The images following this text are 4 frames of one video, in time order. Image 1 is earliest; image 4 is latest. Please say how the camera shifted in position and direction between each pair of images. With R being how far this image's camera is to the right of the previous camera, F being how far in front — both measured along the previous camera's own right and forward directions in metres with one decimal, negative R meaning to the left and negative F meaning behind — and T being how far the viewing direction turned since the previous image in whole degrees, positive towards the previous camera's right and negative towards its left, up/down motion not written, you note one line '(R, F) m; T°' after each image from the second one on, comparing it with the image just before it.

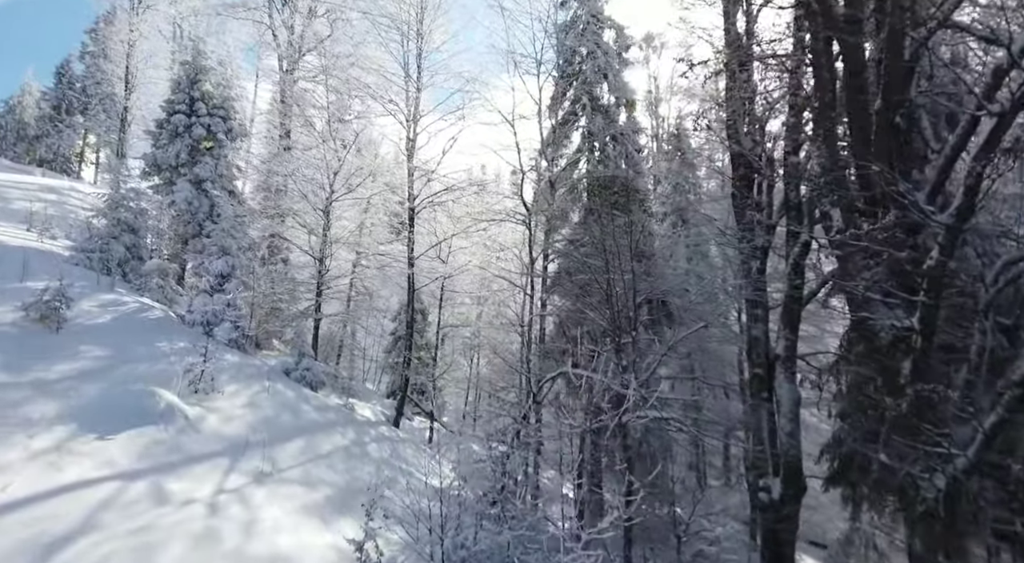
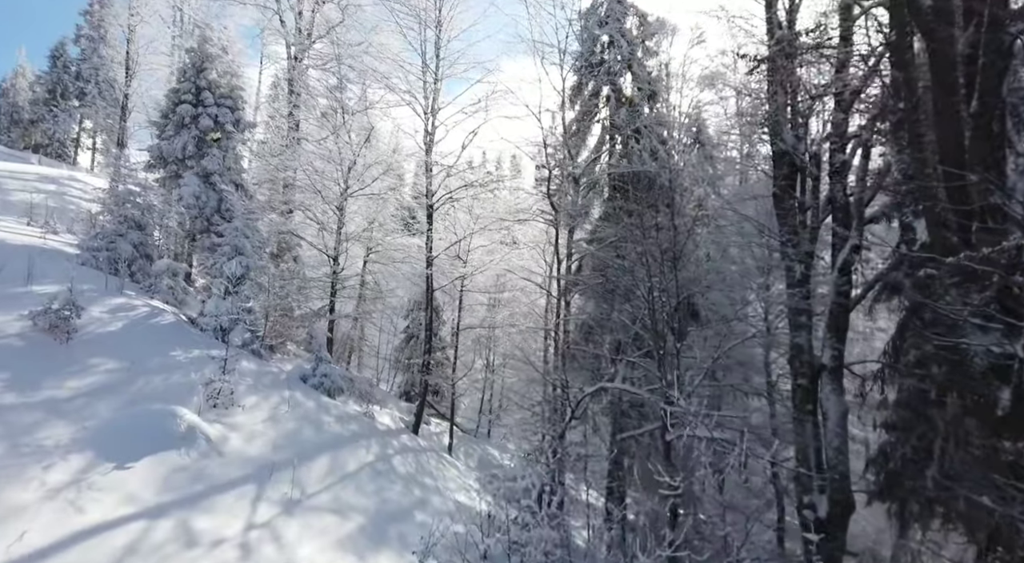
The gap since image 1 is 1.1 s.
(-0.5, +0.5) m; 0°
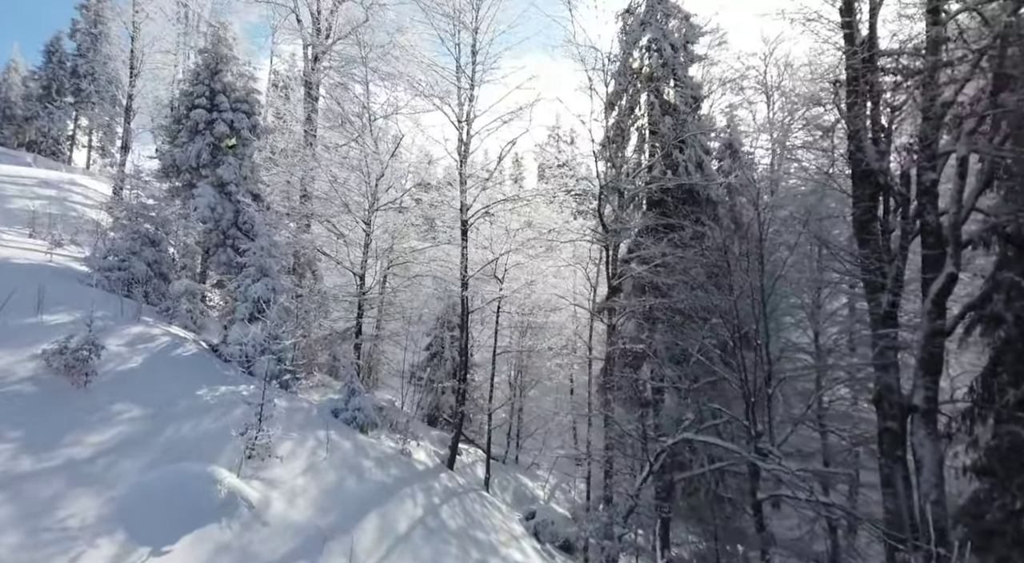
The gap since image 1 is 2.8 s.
(-0.9, +0.9) m; 0°
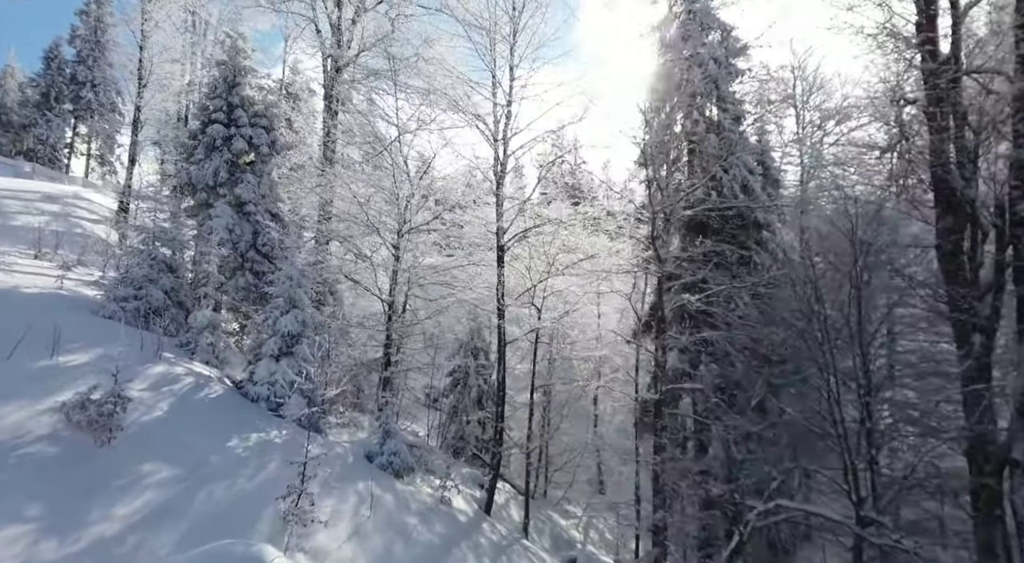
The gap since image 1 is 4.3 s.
(-0.8, +0.8) m; 0°
